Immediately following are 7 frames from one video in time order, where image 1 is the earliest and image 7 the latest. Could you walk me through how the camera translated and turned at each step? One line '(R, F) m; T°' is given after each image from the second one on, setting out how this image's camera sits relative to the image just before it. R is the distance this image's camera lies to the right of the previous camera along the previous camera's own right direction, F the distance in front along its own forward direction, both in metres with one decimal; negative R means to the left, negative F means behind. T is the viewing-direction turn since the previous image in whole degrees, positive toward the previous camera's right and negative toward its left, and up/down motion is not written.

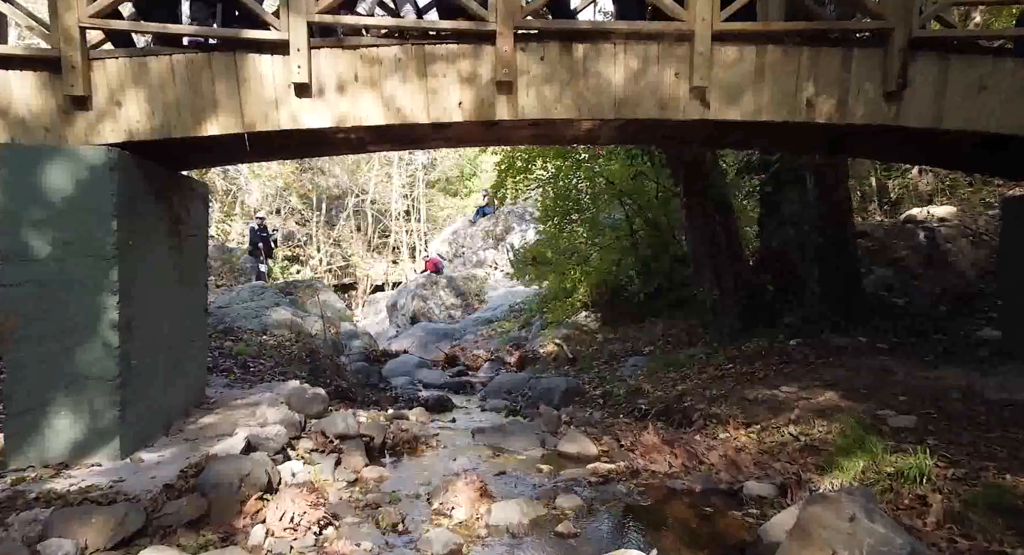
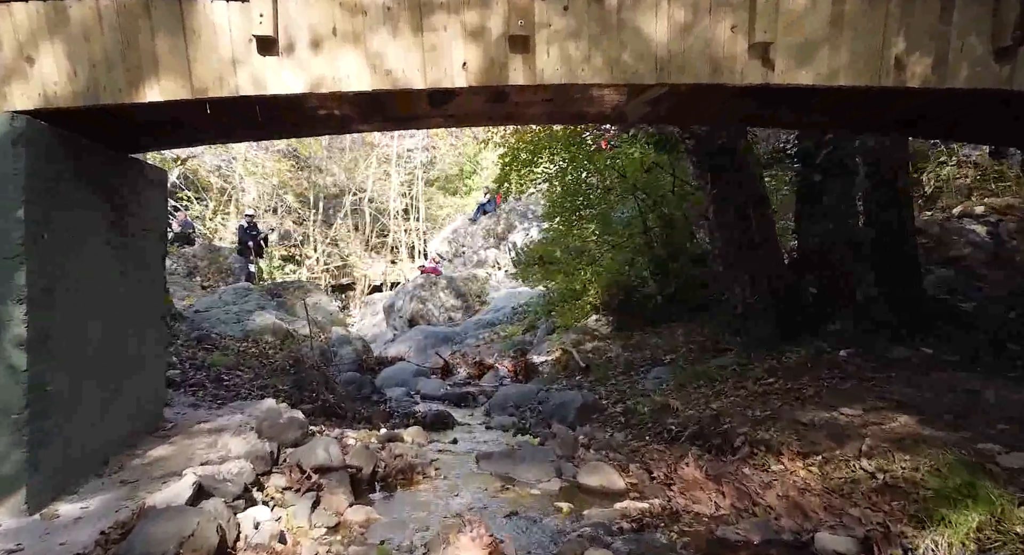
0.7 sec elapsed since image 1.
(-0.1, +0.8) m; 0°
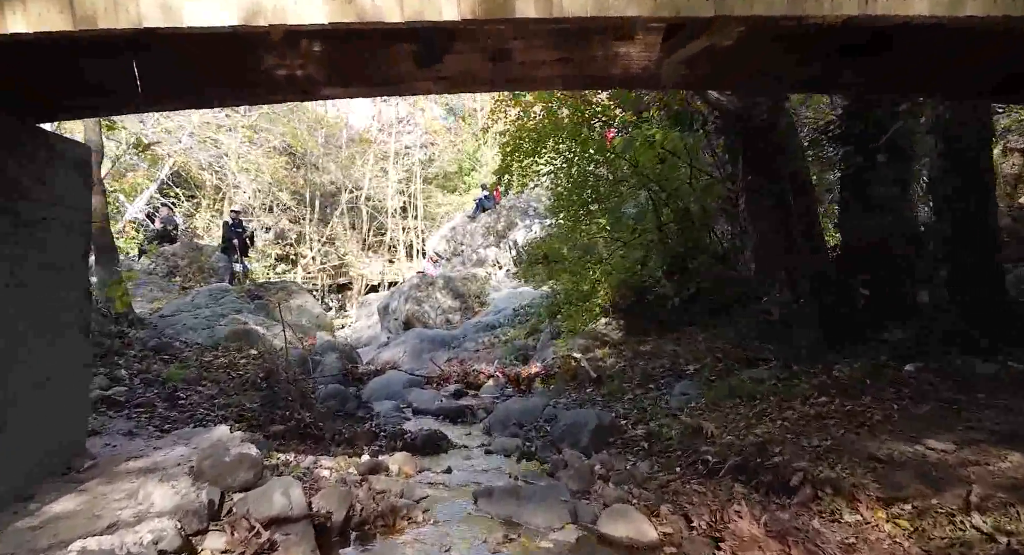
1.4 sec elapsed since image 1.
(0.0, +0.9) m; 0°
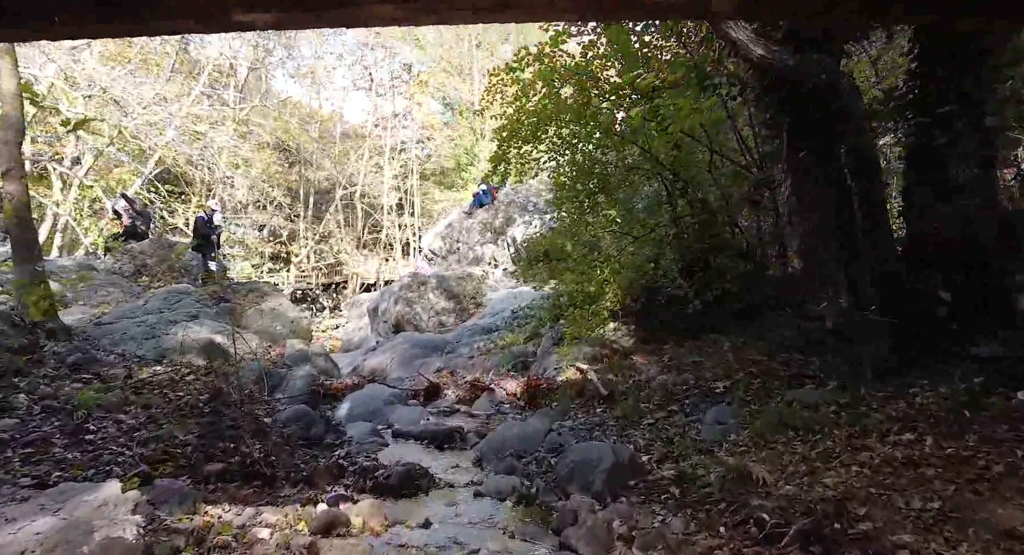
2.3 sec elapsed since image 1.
(0.0, +1.1) m; 0°
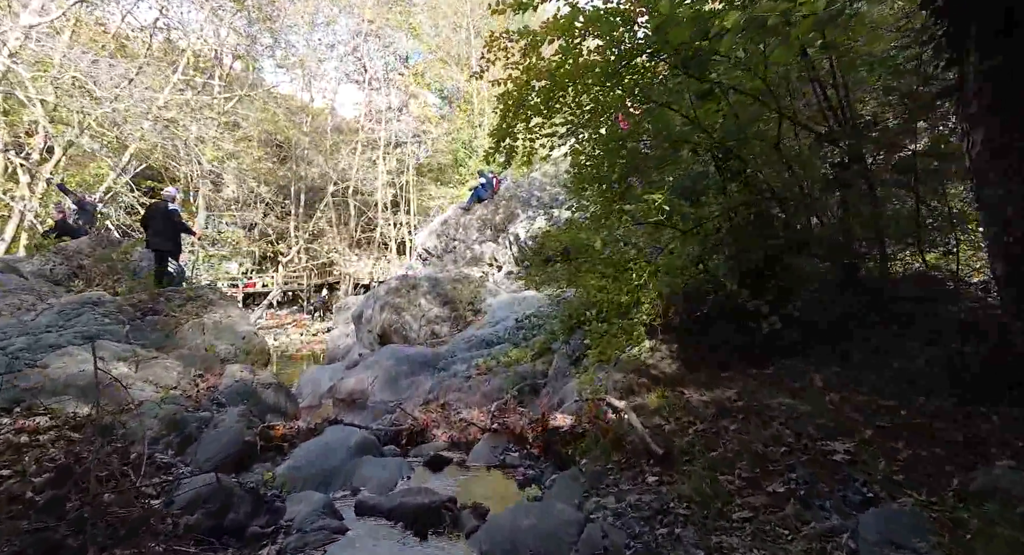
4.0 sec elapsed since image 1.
(-0.1, +2.0) m; 0°
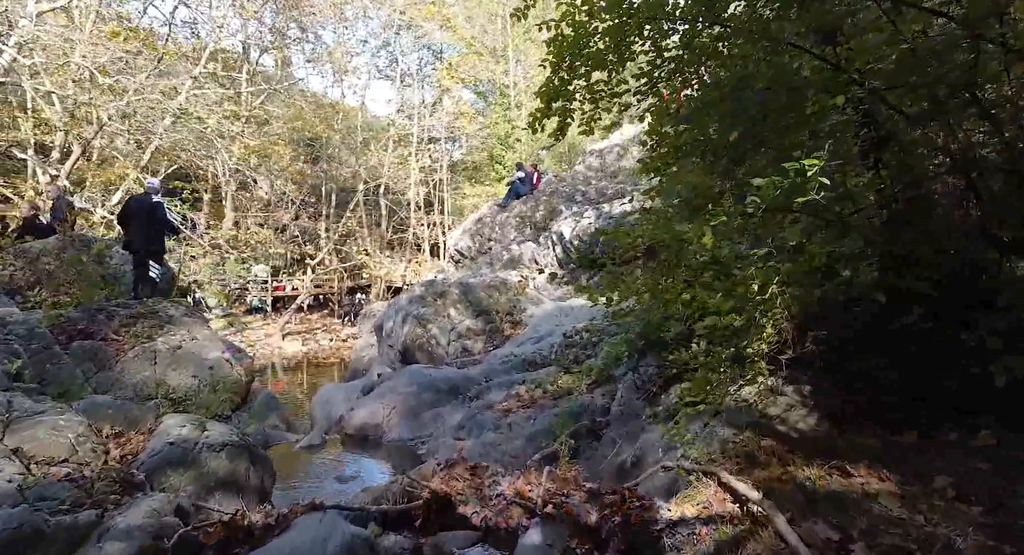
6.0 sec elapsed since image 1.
(-0.2, +2.1) m; -3°
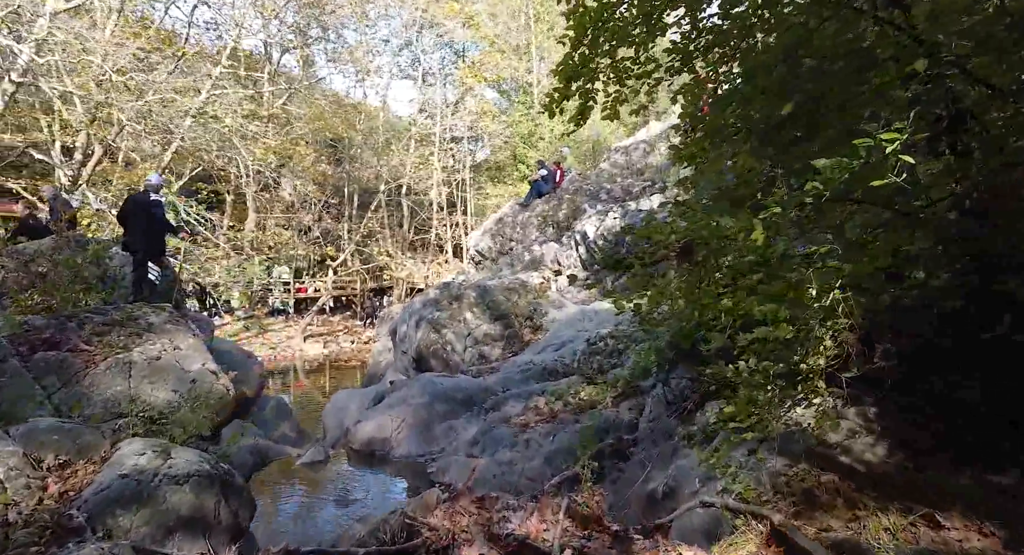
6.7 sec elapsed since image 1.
(+0.1, +0.7) m; -2°
